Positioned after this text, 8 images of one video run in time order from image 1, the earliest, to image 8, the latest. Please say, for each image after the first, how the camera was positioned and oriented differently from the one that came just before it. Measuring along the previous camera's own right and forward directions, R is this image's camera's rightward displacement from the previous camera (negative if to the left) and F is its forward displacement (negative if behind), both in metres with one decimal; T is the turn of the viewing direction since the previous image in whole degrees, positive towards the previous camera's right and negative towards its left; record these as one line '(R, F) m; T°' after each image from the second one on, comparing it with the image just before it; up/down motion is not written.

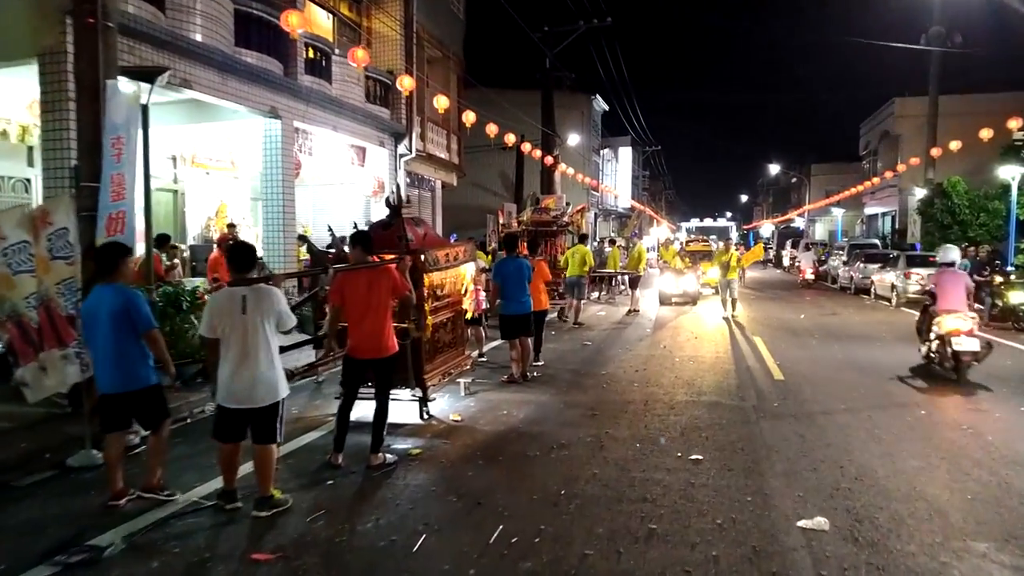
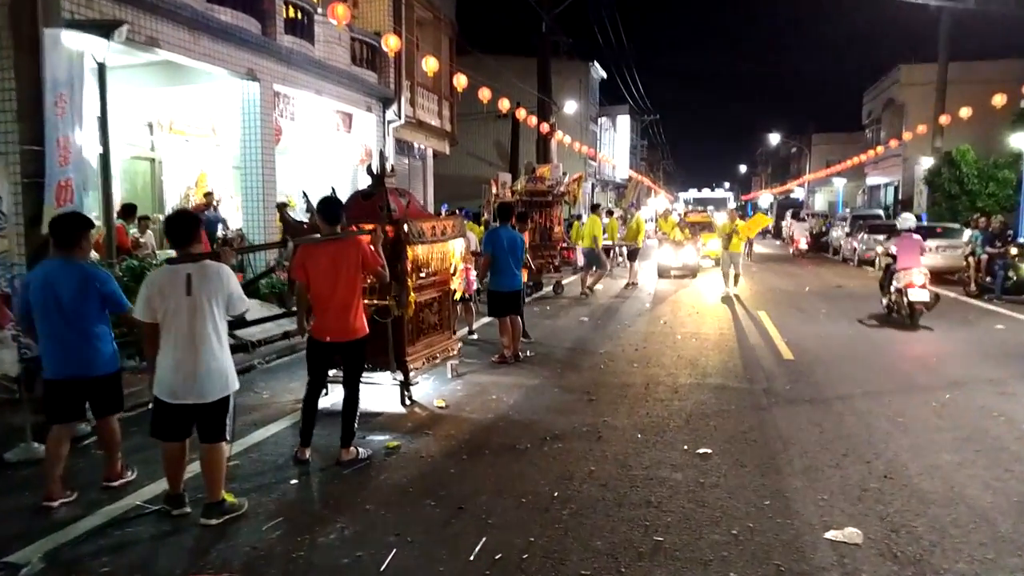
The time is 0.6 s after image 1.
(+0.1, +0.7) m; 0°
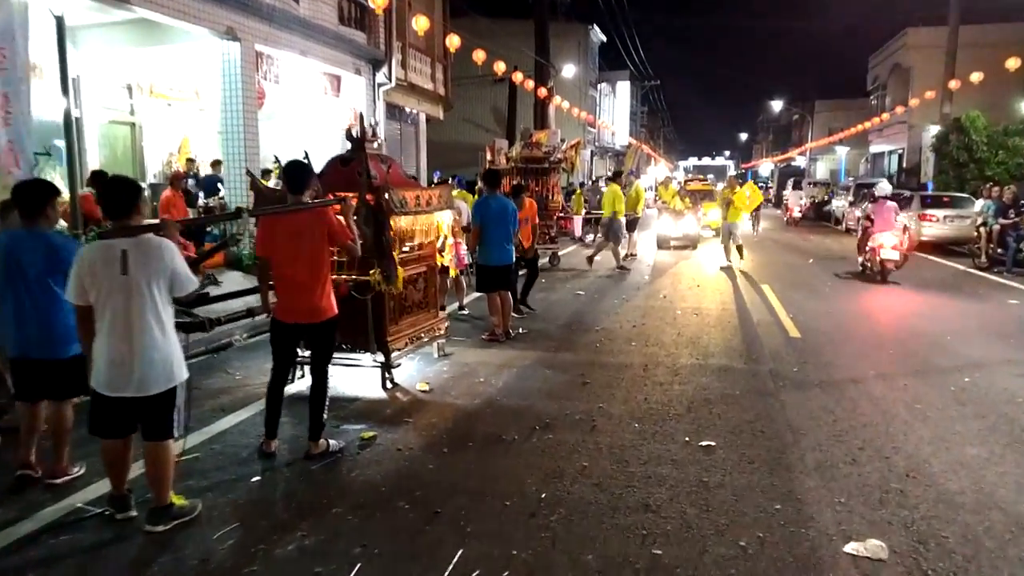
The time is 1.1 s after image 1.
(+0.1, +0.5) m; 0°
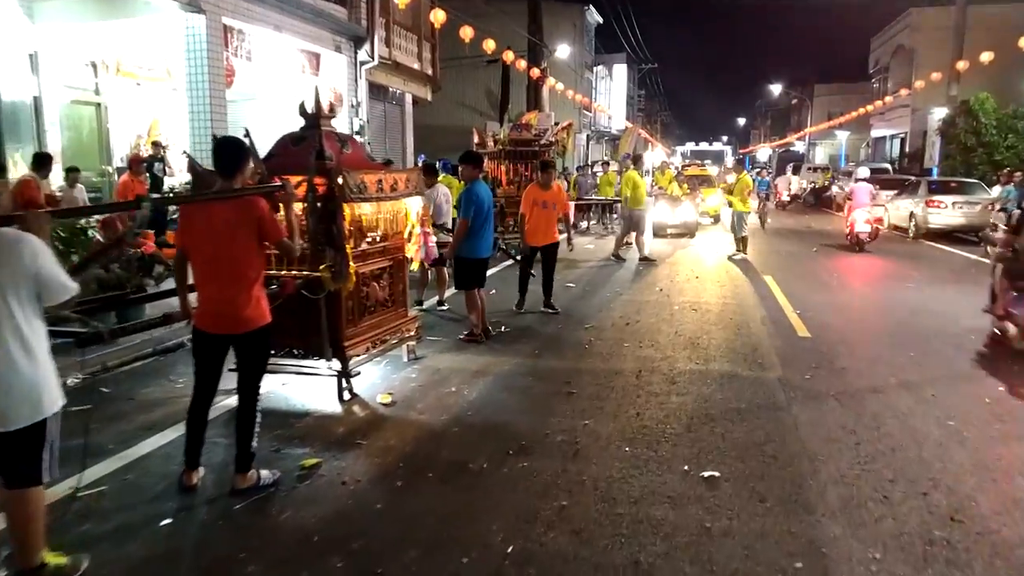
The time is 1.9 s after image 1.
(+0.2, +0.8) m; 0°
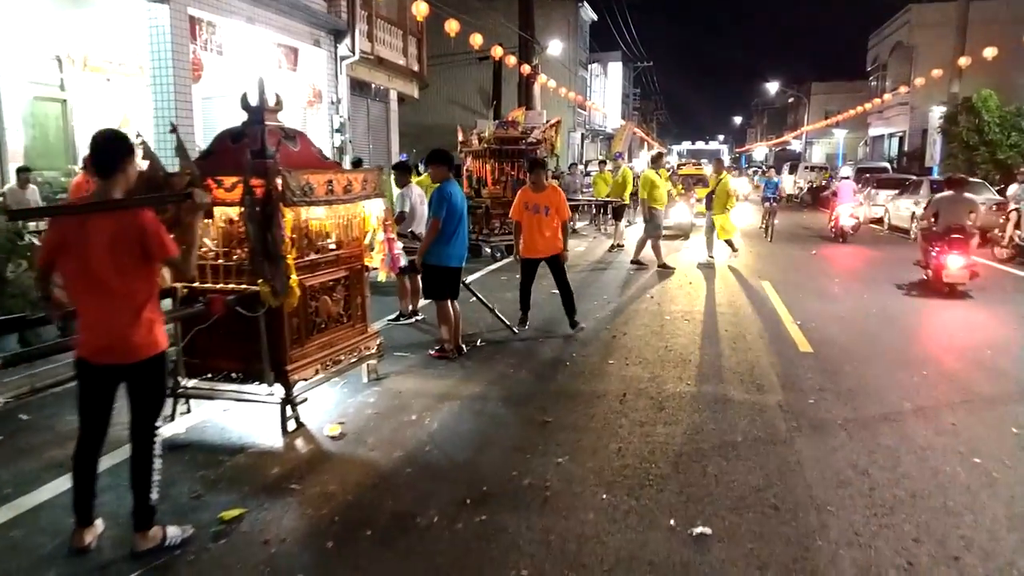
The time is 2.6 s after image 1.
(+0.2, +0.7) m; 0°
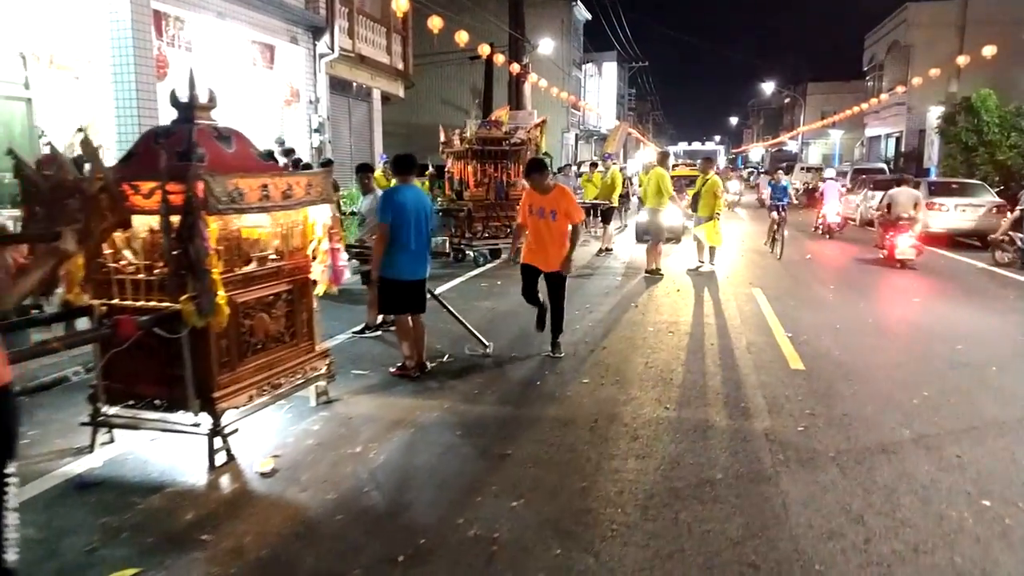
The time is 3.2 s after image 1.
(+0.3, +0.6) m; 0°
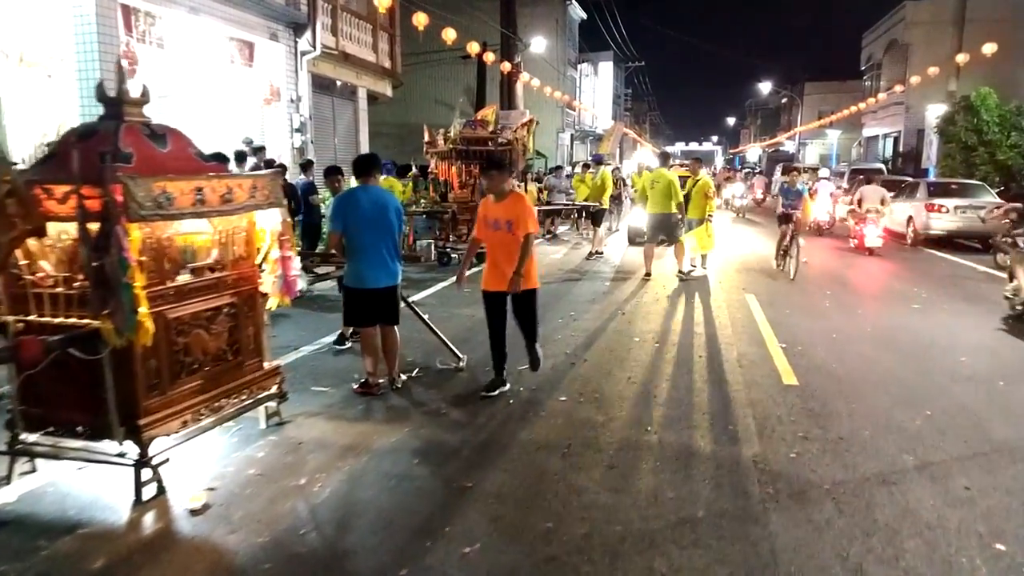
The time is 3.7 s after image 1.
(+0.2, +0.5) m; 0°
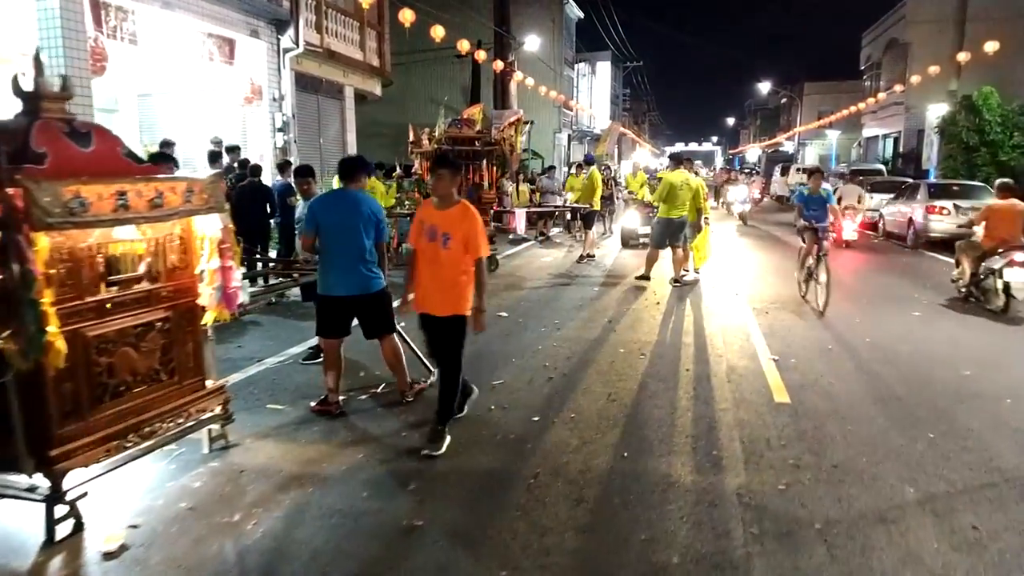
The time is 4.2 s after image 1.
(+0.2, +0.4) m; 0°
